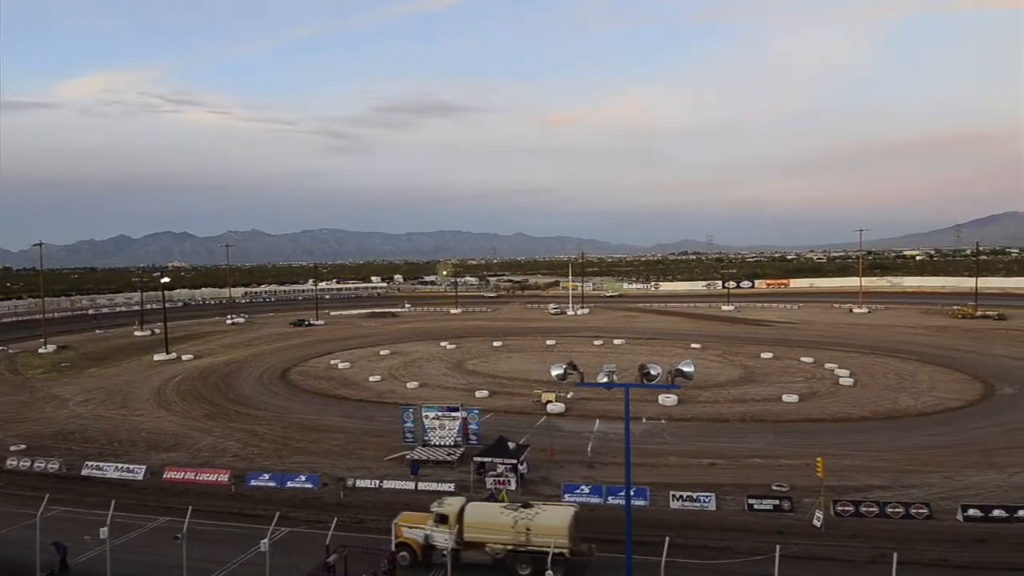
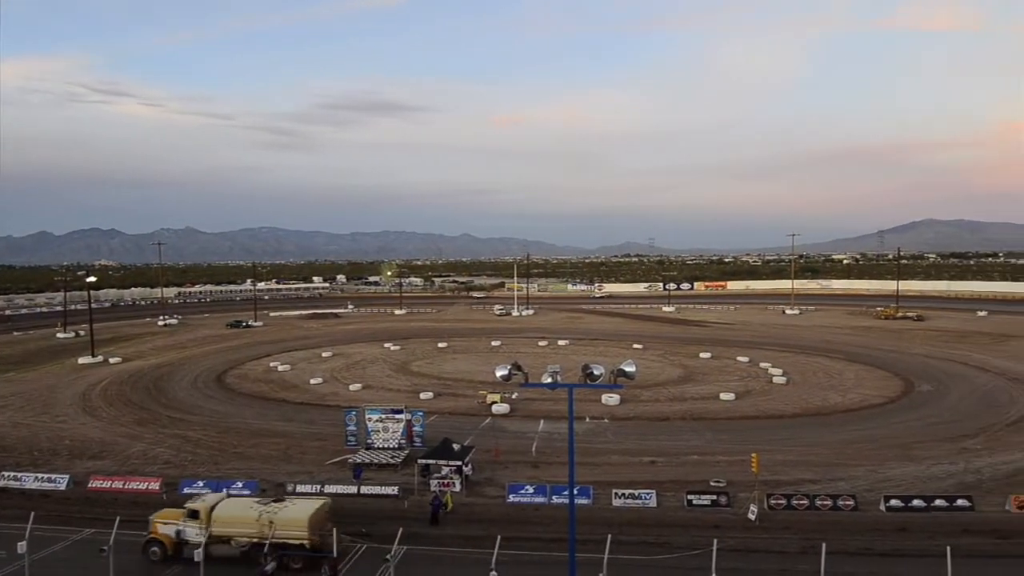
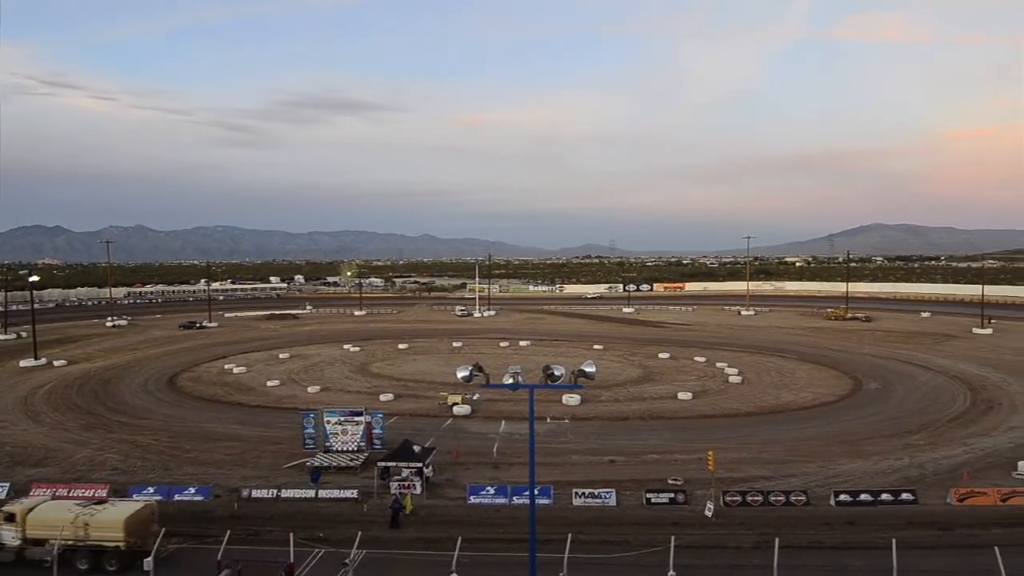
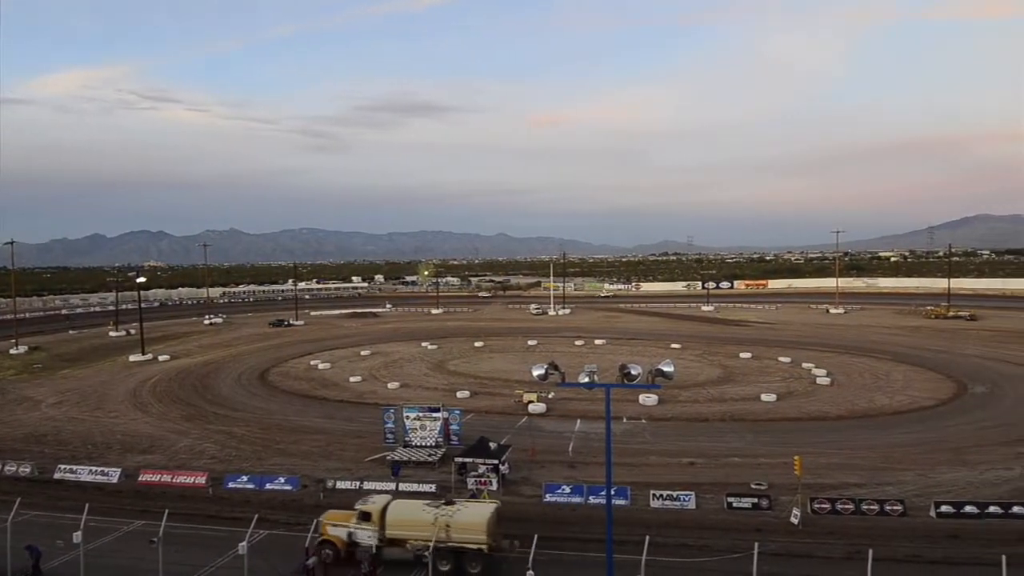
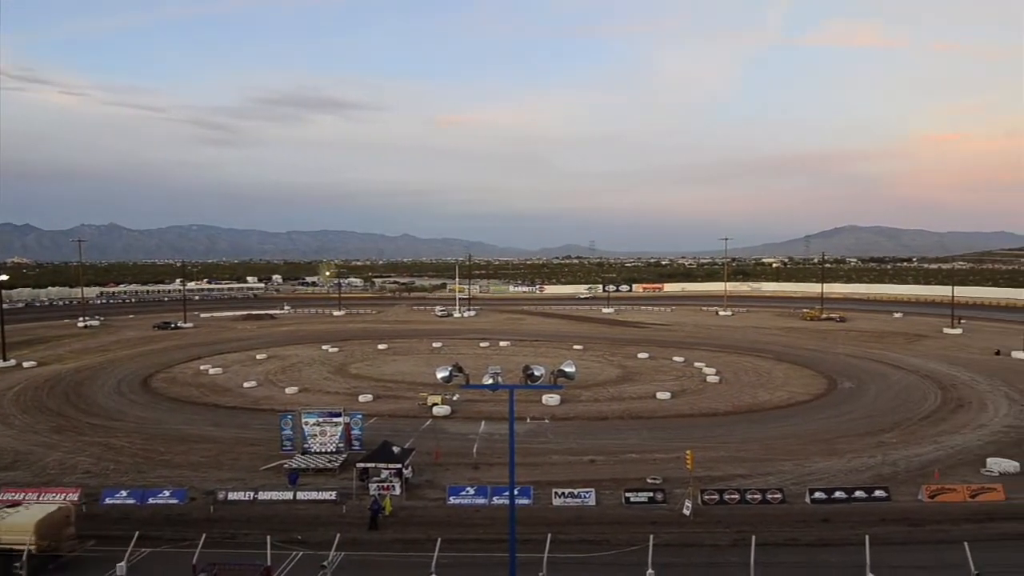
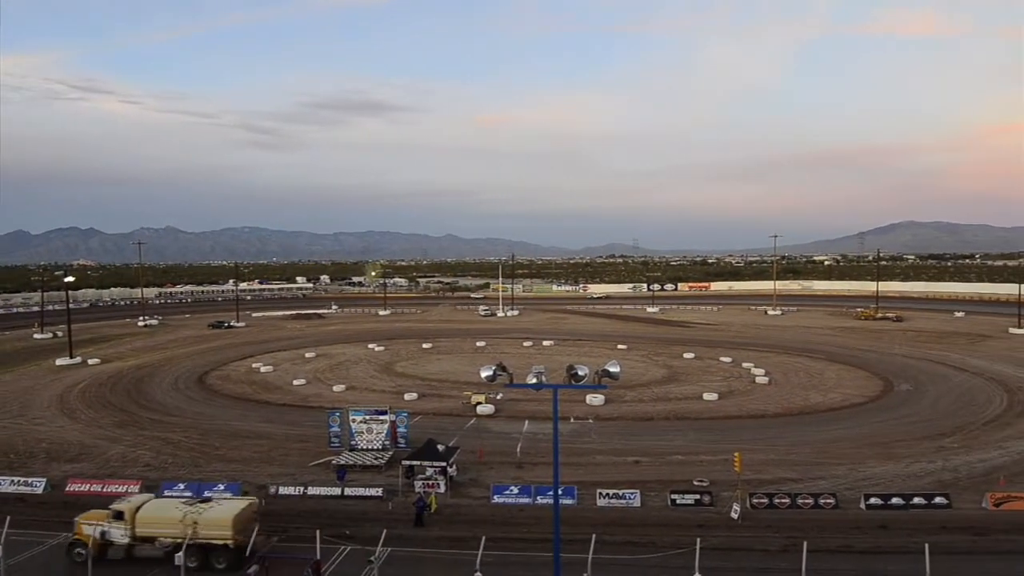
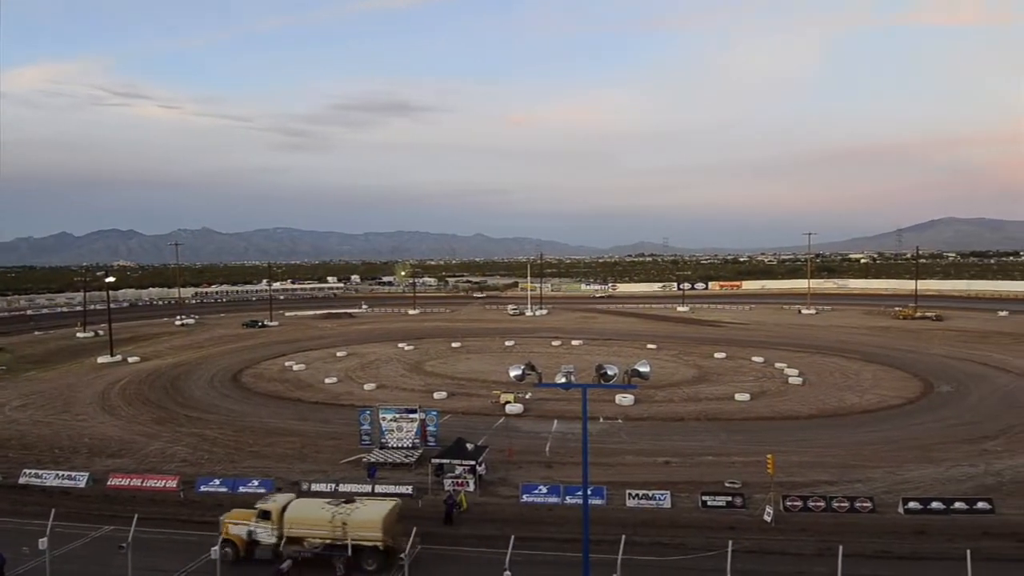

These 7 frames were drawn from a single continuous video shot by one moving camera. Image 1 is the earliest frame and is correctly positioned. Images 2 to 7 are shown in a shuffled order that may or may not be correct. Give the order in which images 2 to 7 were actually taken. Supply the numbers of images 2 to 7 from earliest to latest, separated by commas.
4, 7, 2, 6, 3, 5
